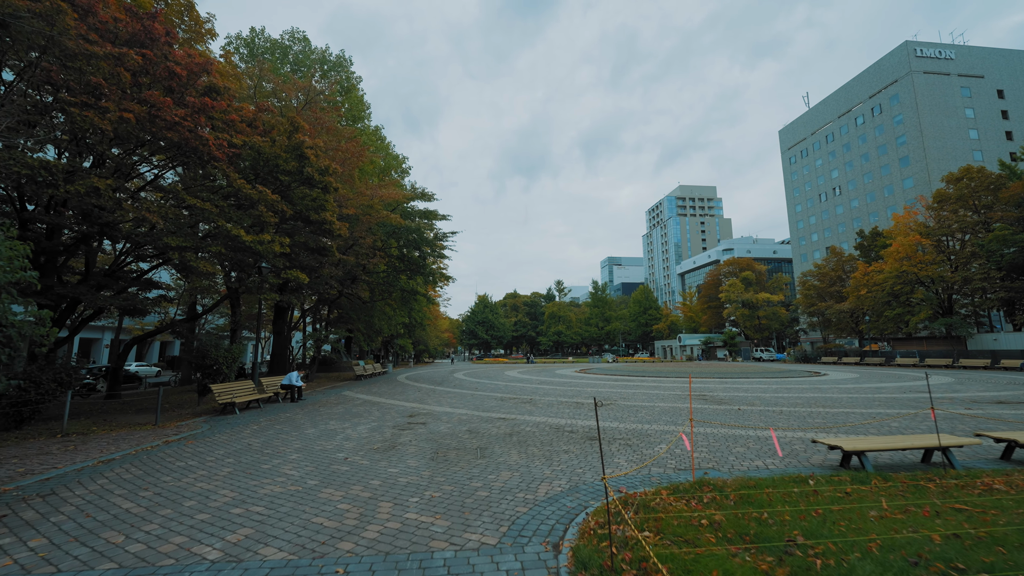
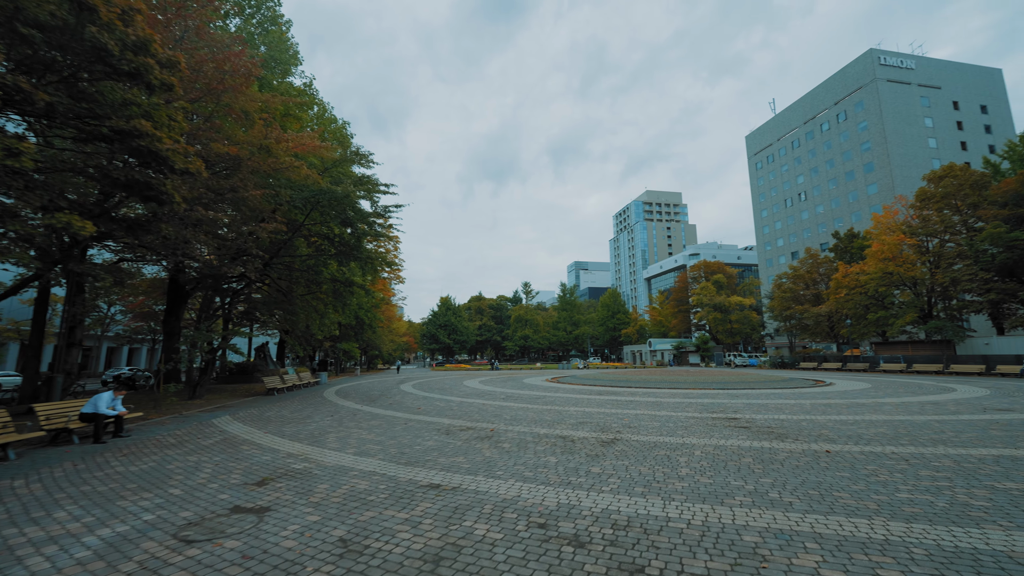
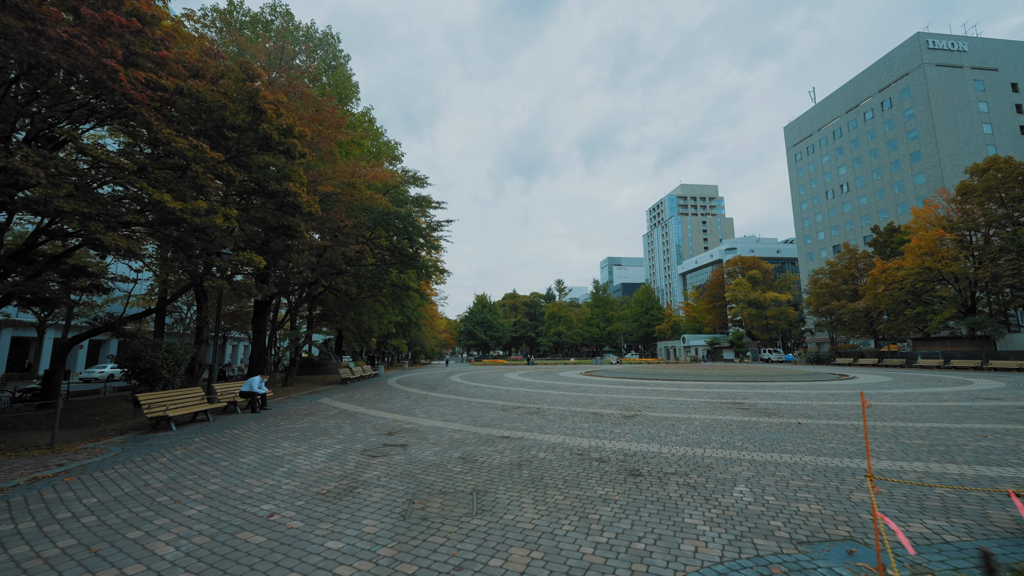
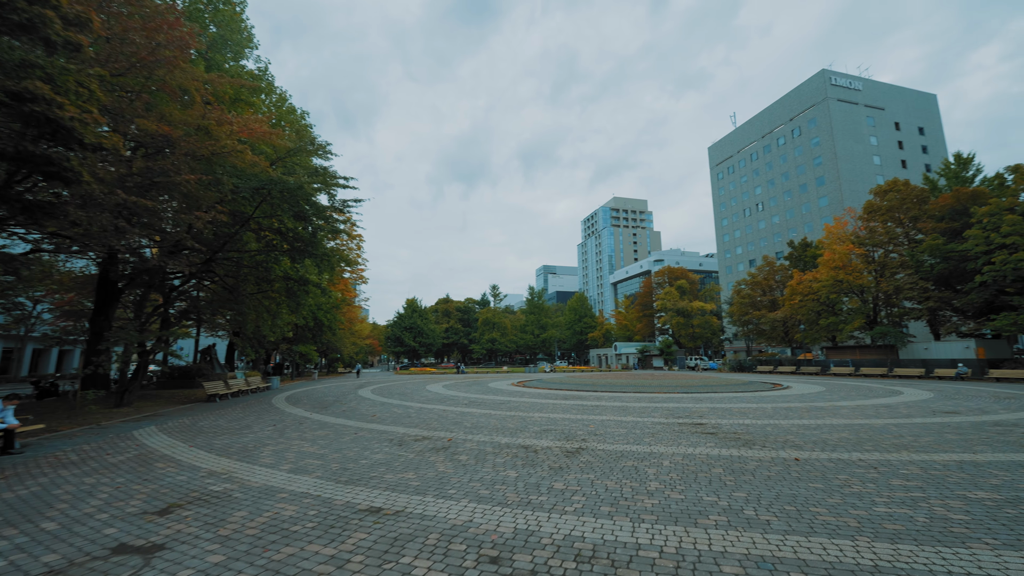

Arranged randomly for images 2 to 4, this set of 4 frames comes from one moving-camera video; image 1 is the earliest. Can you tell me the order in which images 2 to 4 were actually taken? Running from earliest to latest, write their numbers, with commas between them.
3, 2, 4
